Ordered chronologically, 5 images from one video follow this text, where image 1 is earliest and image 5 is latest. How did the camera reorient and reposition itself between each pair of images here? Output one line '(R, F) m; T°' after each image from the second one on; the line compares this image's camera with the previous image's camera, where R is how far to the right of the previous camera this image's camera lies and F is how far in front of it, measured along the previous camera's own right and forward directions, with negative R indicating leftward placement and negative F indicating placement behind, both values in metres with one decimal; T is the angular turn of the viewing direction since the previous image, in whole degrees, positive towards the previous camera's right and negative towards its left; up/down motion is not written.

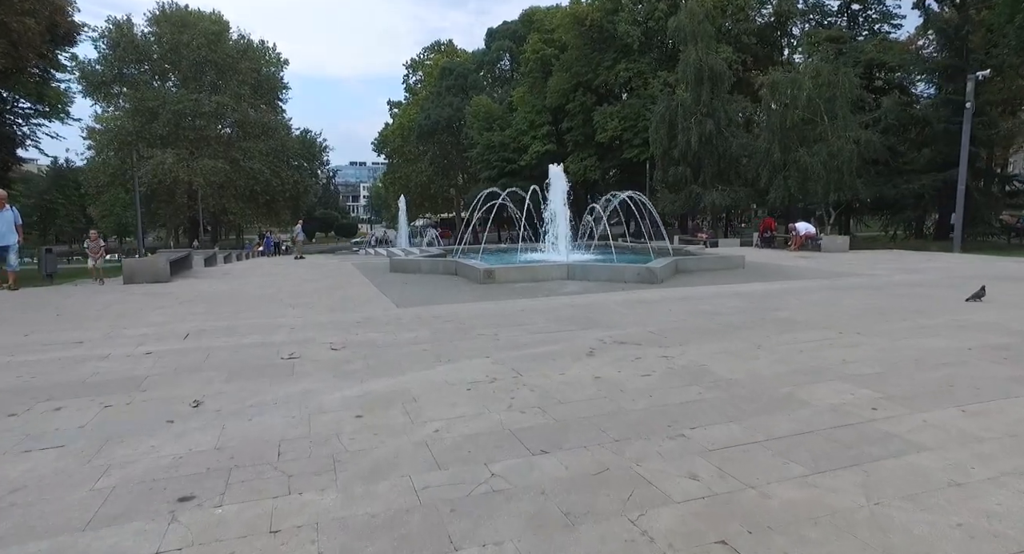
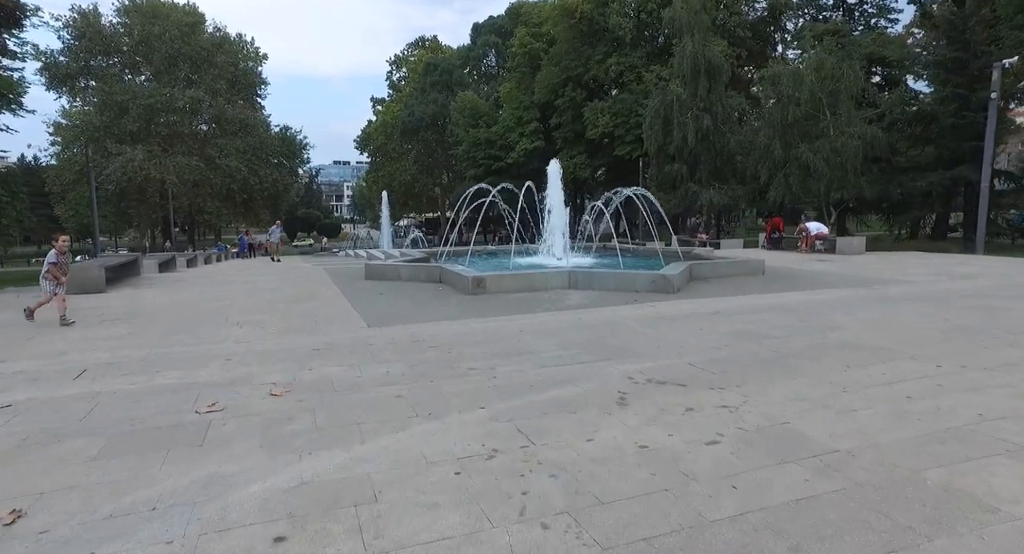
(-0.1, +1.7) m; +1°
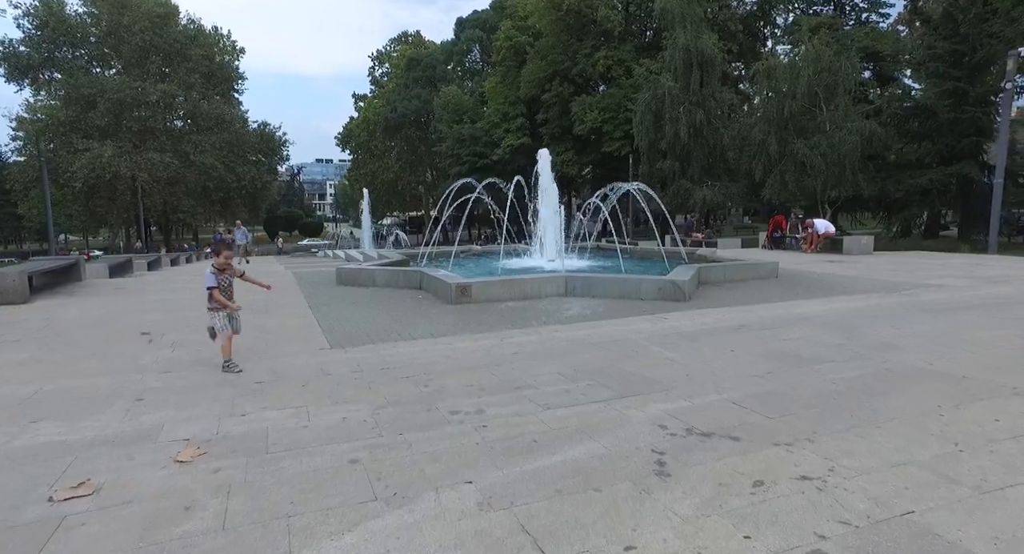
(-0.1, +1.3) m; +1°
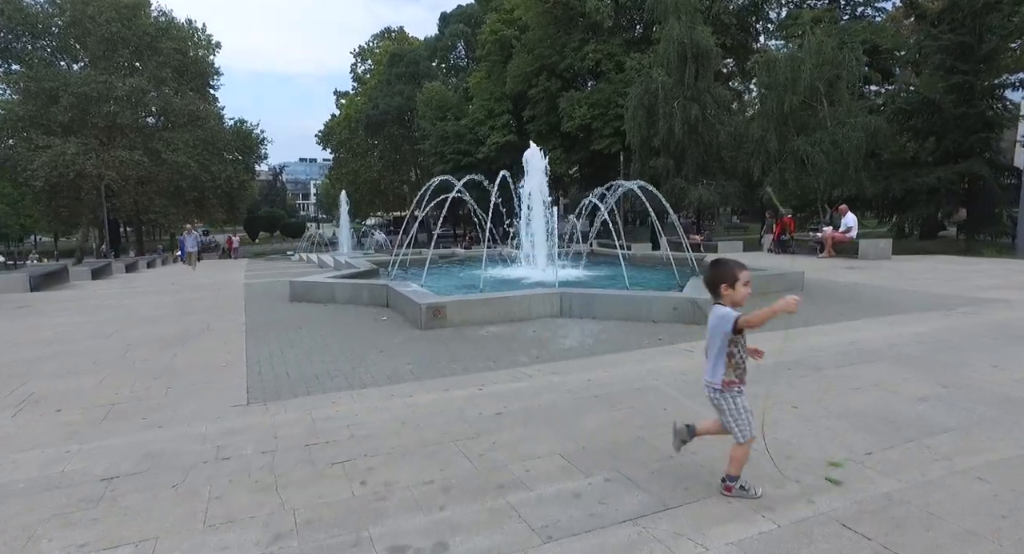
(0.0, +1.8) m; +1°
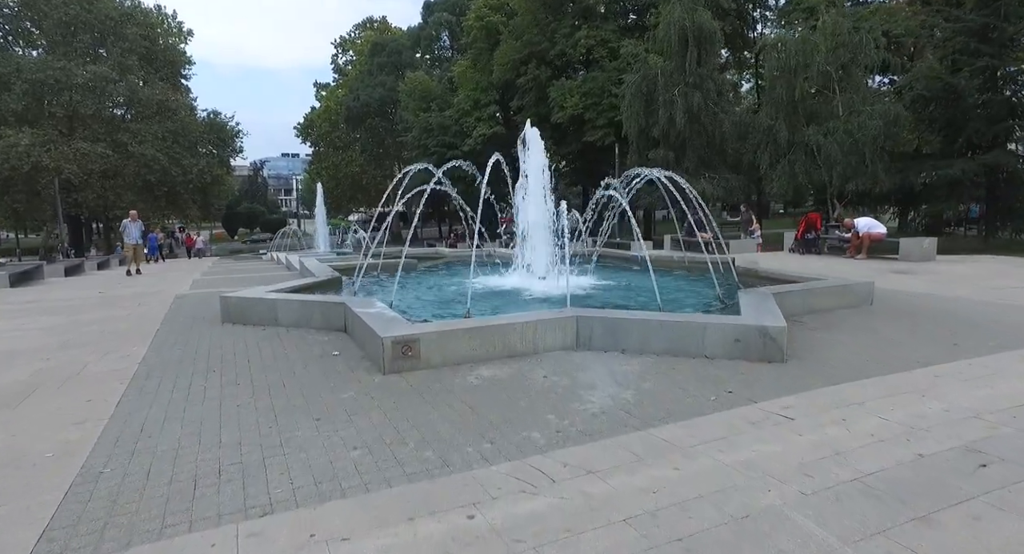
(-0.1, +2.3) m; +1°
